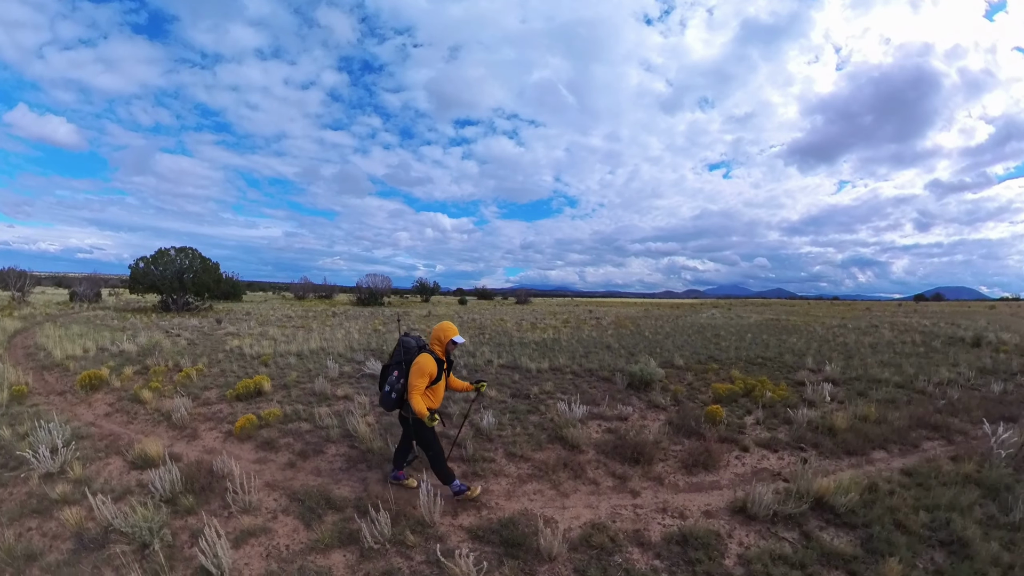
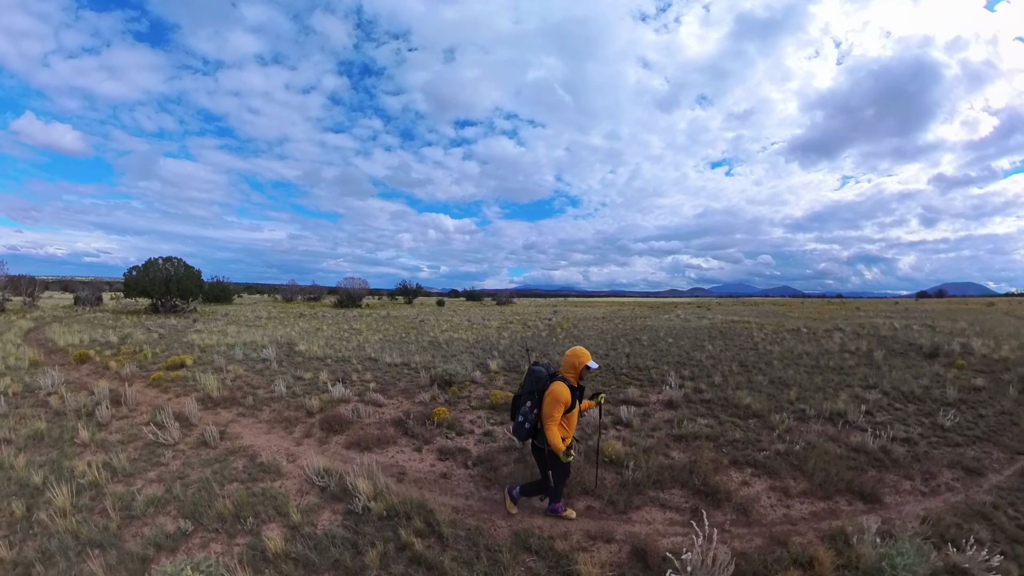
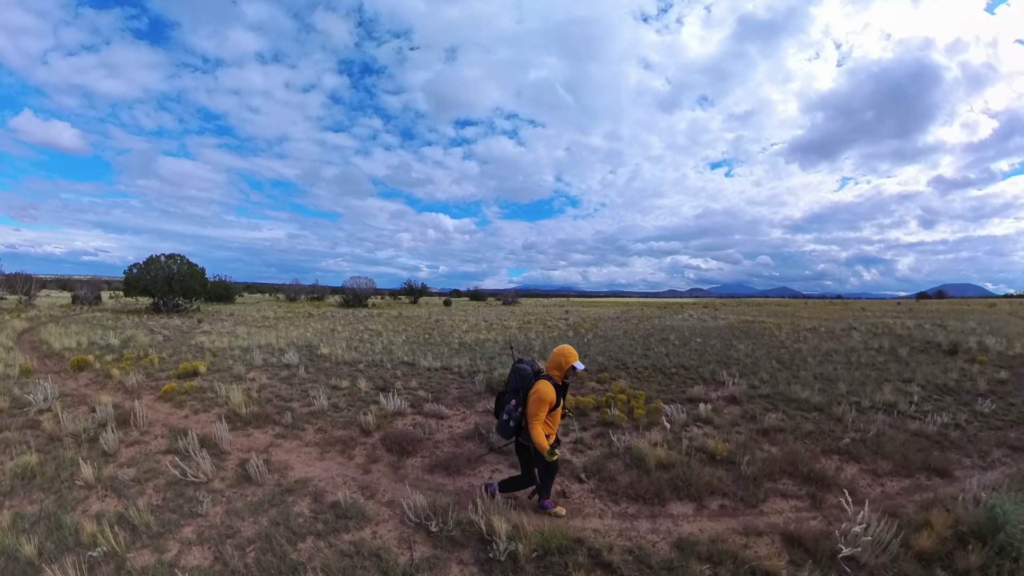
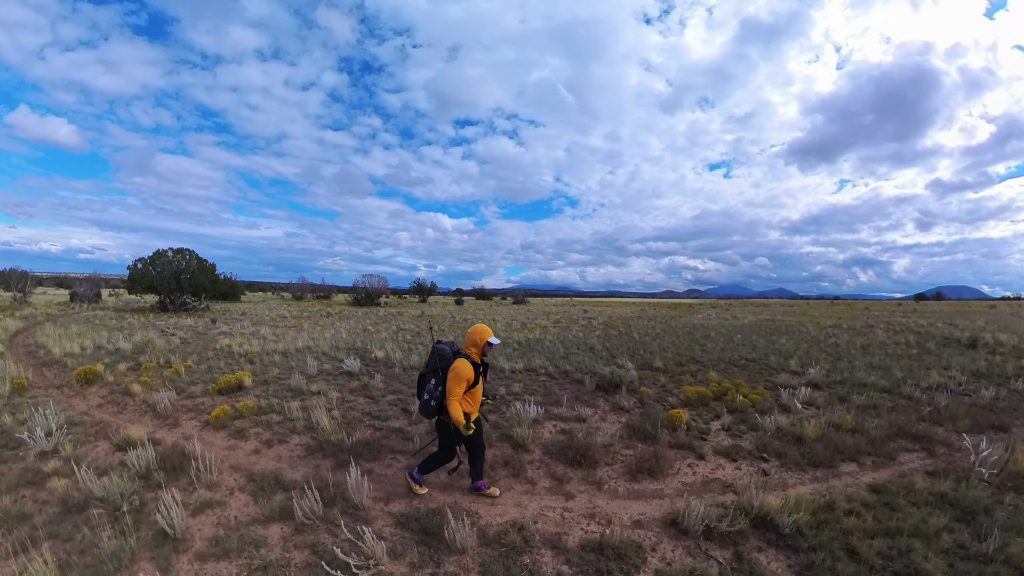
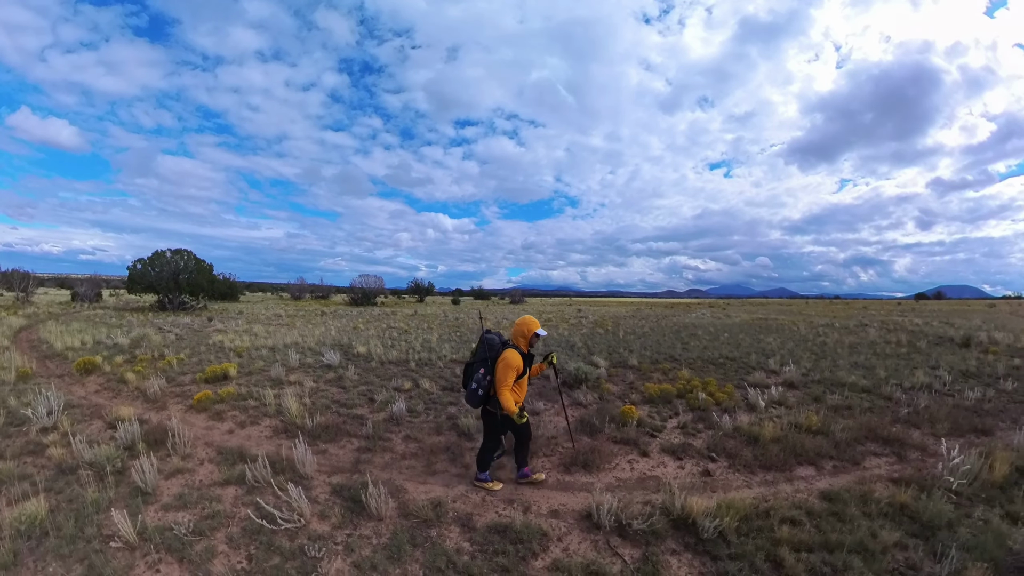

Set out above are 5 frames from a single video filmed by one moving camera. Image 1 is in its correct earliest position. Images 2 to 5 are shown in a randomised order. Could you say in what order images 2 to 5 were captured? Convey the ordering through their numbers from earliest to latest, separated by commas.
4, 5, 3, 2
